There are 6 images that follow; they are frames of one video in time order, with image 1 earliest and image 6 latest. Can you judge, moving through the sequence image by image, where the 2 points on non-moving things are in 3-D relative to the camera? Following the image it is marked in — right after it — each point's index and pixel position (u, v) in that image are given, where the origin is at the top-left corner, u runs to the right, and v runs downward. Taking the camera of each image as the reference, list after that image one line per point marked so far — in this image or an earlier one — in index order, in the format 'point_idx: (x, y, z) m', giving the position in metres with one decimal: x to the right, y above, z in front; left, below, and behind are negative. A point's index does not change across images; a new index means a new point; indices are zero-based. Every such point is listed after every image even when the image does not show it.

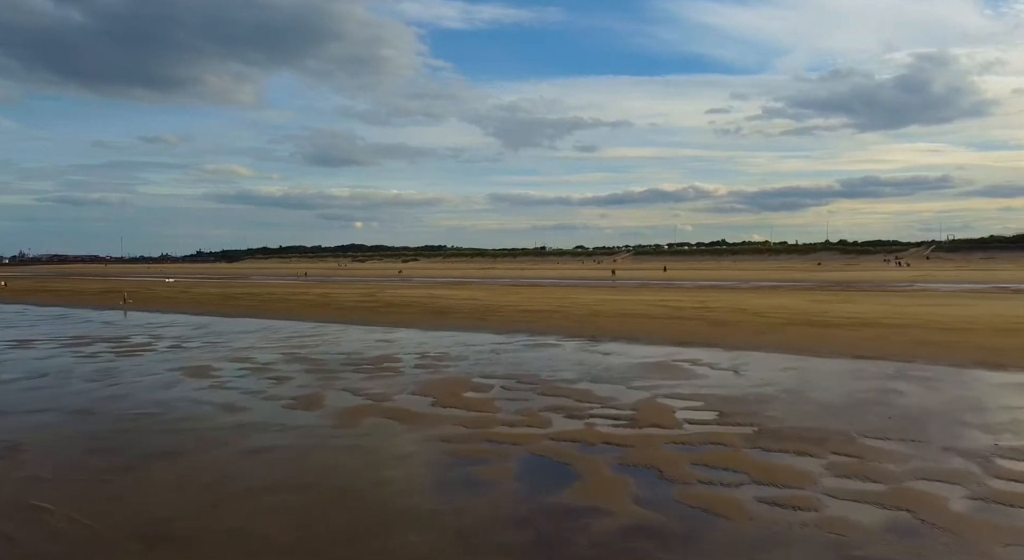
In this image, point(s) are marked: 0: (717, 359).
0: (+4.0, -1.6, +14.7) m
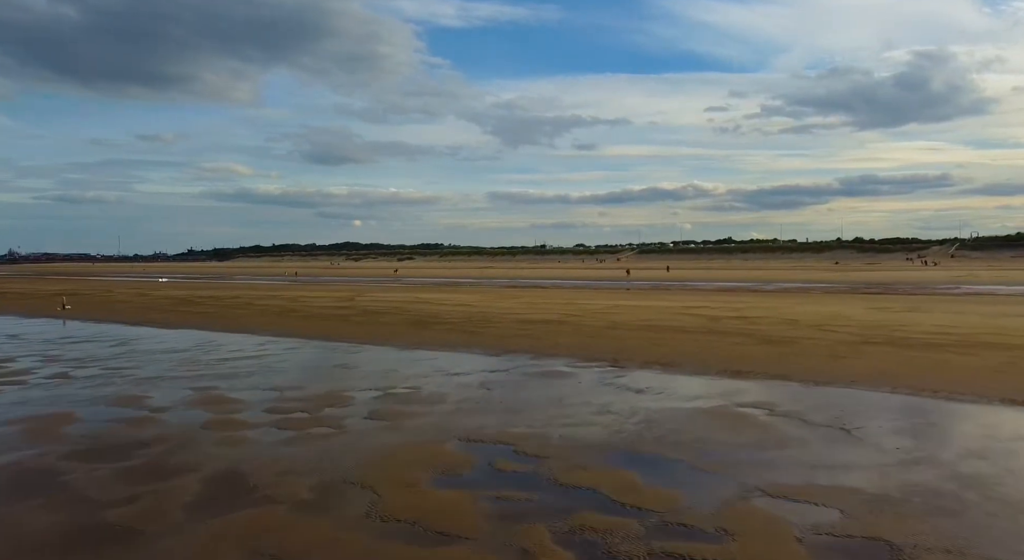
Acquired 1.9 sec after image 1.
0: (+4.0, -1.7, +10.2) m
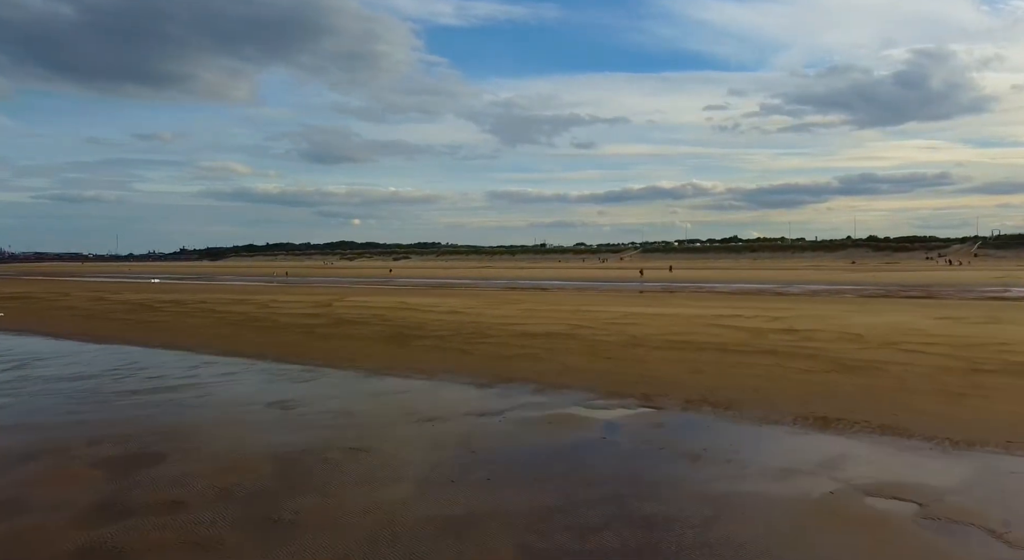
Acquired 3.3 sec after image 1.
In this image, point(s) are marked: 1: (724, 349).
0: (+3.9, -1.8, +6.5) m
1: (+4.2, -1.3, +14.7) m
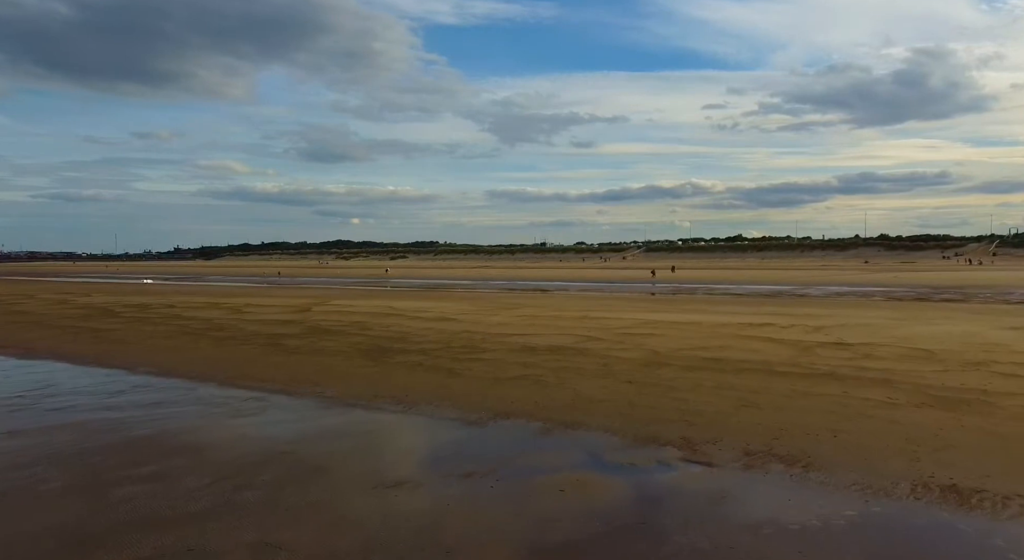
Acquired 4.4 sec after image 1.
0: (+3.9, -1.9, +3.7) m
1: (+4.1, -1.4, +11.9) m
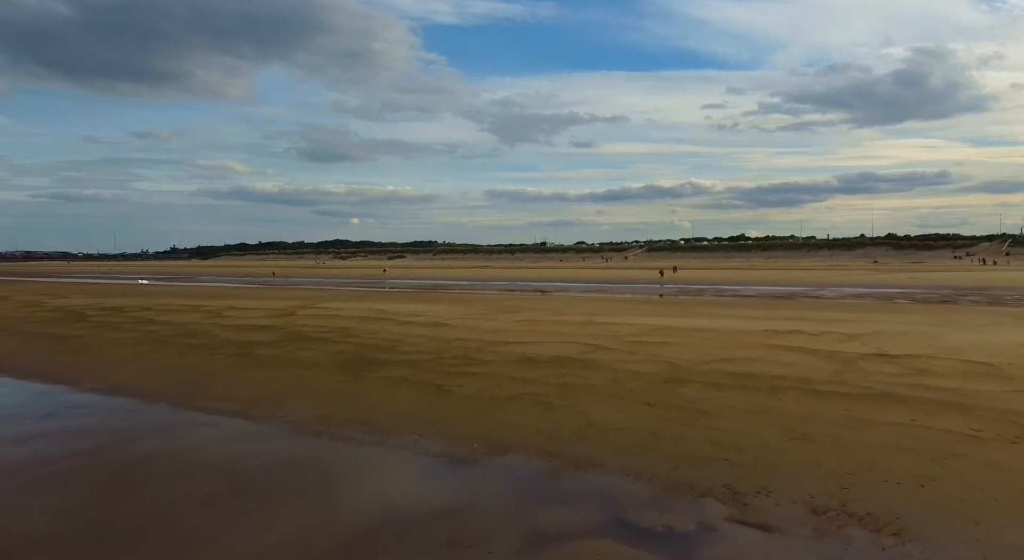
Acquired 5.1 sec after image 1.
0: (+3.9, -2.0, +2.0) m
1: (+4.1, -1.5, +10.2) m
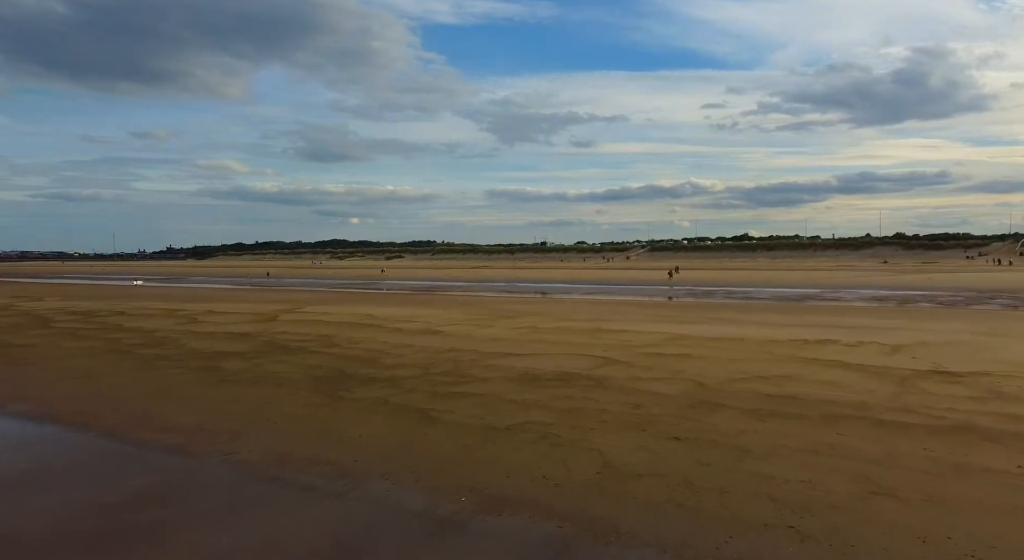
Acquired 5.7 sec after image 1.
0: (+3.9, -2.0, +0.2) m
1: (+4.1, -1.6, +8.4) m
